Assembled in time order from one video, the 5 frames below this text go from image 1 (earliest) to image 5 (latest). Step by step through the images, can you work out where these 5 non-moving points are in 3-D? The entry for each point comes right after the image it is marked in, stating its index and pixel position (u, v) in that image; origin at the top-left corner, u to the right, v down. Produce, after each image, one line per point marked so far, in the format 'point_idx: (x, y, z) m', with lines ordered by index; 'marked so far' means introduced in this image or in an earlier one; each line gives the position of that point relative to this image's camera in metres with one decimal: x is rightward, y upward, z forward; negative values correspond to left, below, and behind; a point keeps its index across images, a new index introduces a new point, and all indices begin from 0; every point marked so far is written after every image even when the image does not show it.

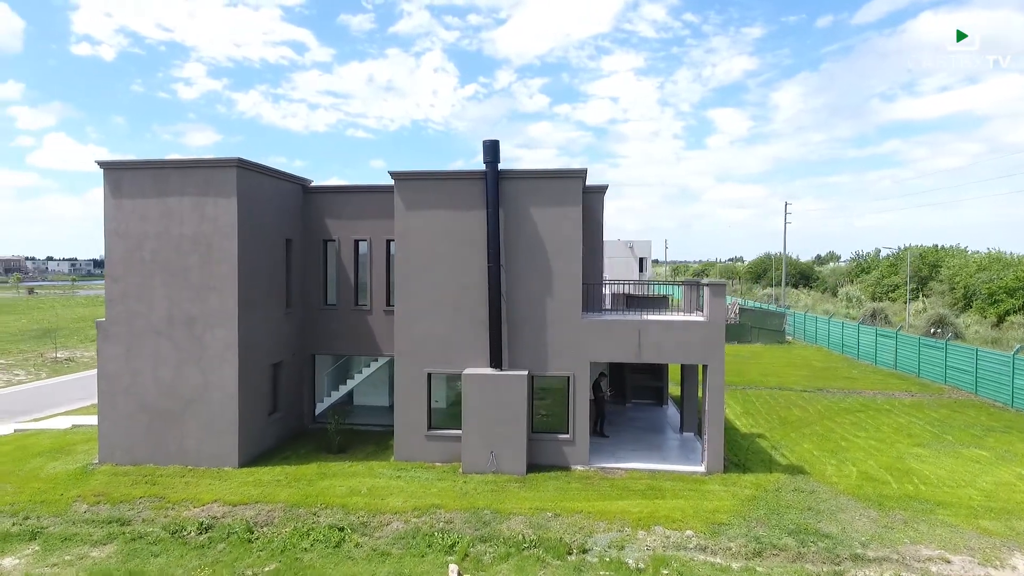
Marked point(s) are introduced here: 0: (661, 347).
0: (+2.6, -1.0, +11.1) m
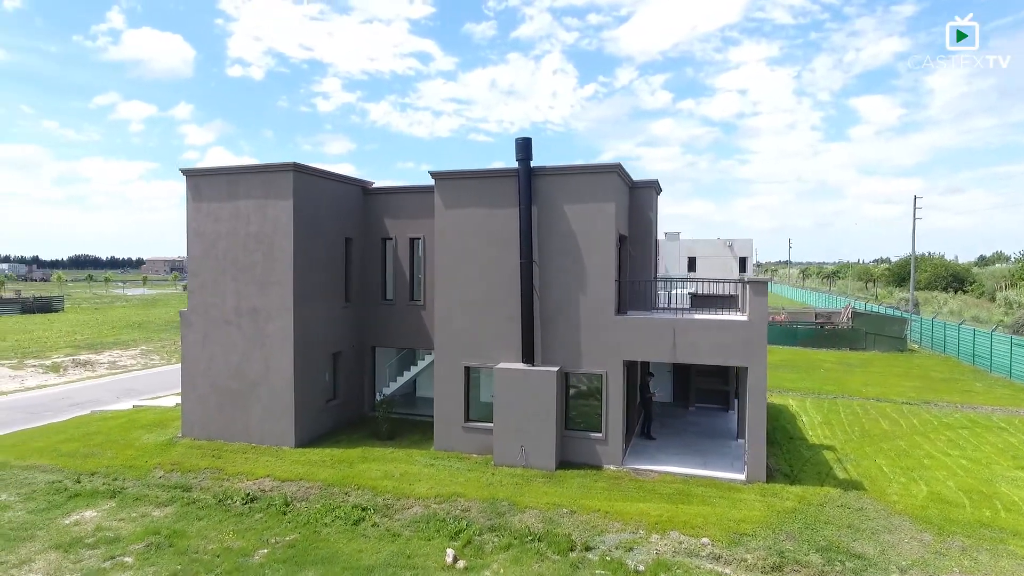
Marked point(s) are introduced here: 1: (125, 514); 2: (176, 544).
0: (+3.2, -1.0, +10.7) m
1: (-5.9, -3.5, +9.4) m
2: (-4.5, -3.5, +8.4) m
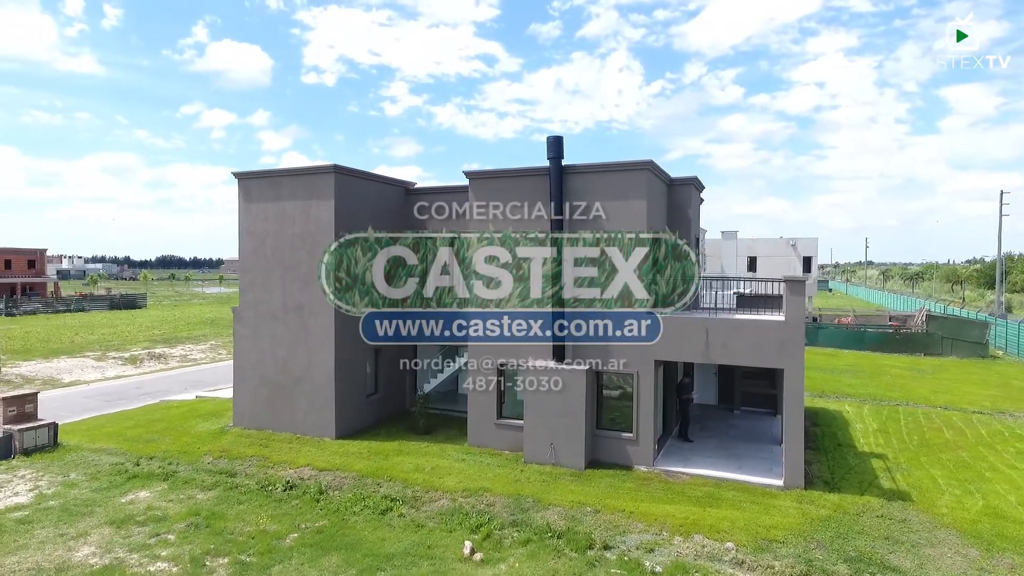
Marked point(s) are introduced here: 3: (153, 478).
0: (+3.7, -1.0, +10.4) m
1: (-5.5, -3.4, +10.1) m
2: (-4.3, -3.4, +8.9) m
3: (-6.3, -3.4, +10.9) m
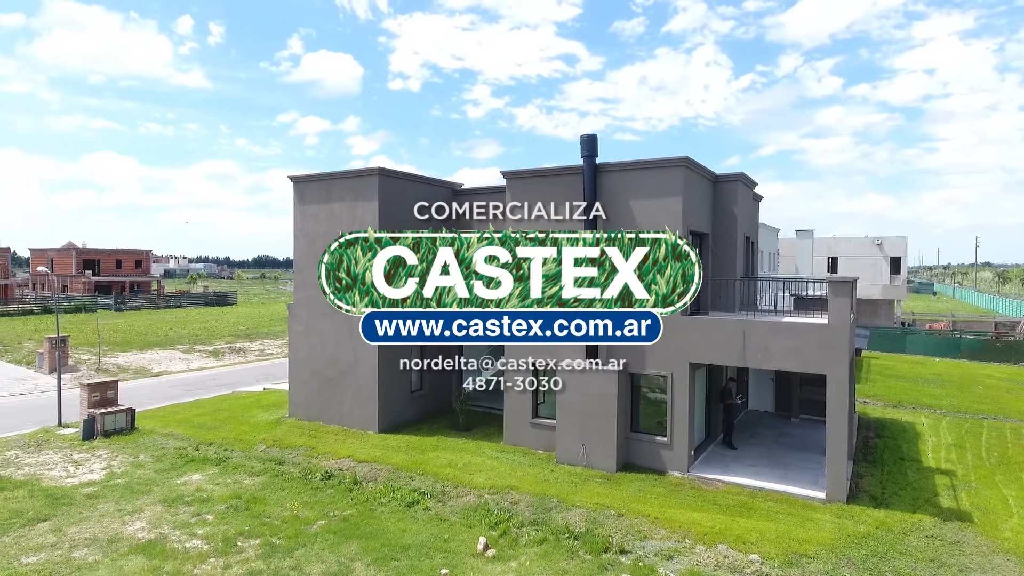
0: (+4.1, -1.0, +9.9) m
1: (-5.0, -3.4, +10.8) m
2: (-4.0, -3.4, +9.4) m
3: (-5.7, -3.3, +11.7) m
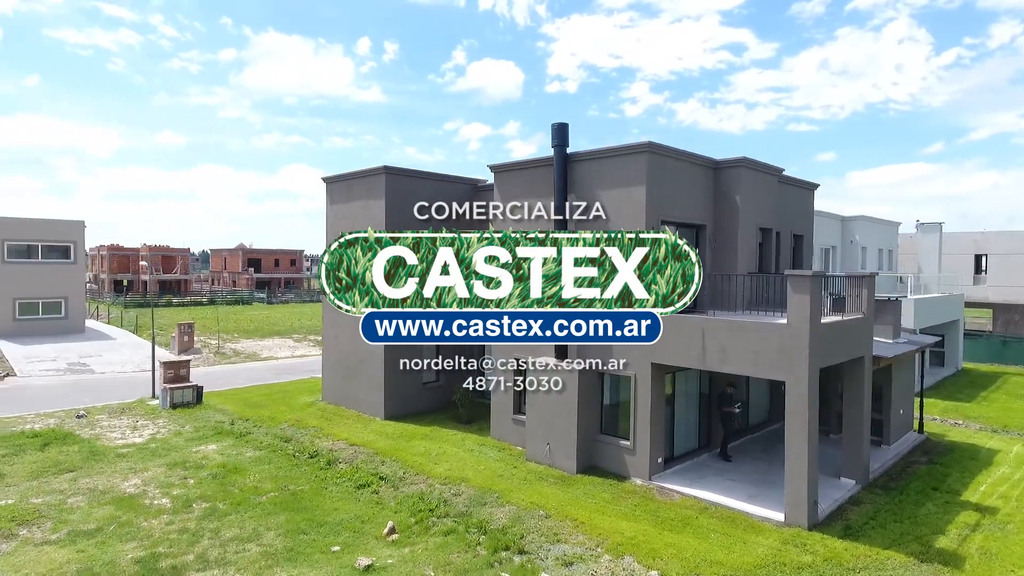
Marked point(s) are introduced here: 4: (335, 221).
0: (+3.1, -1.0, +9.0) m
1: (-5.5, -3.2, +12.1) m
2: (-4.8, -3.2, +10.5) m
3: (-6.0, -3.1, +13.2) m
4: (-4.3, +1.6, +15.0) m
